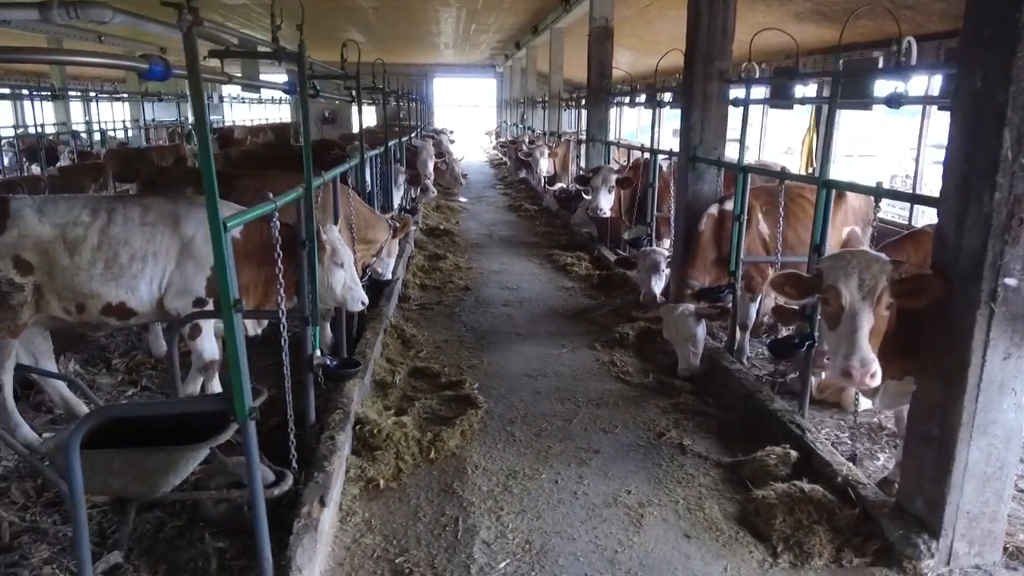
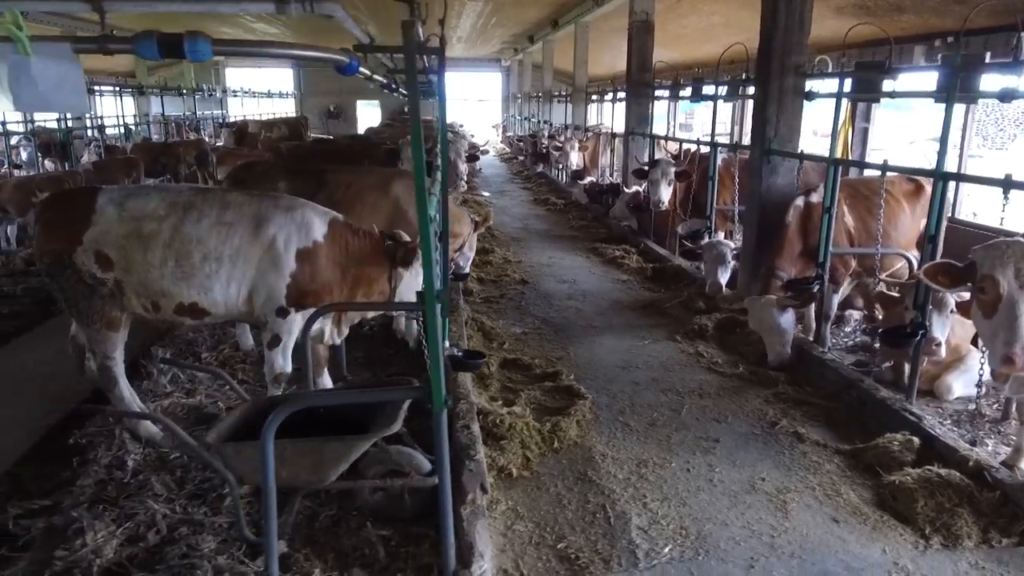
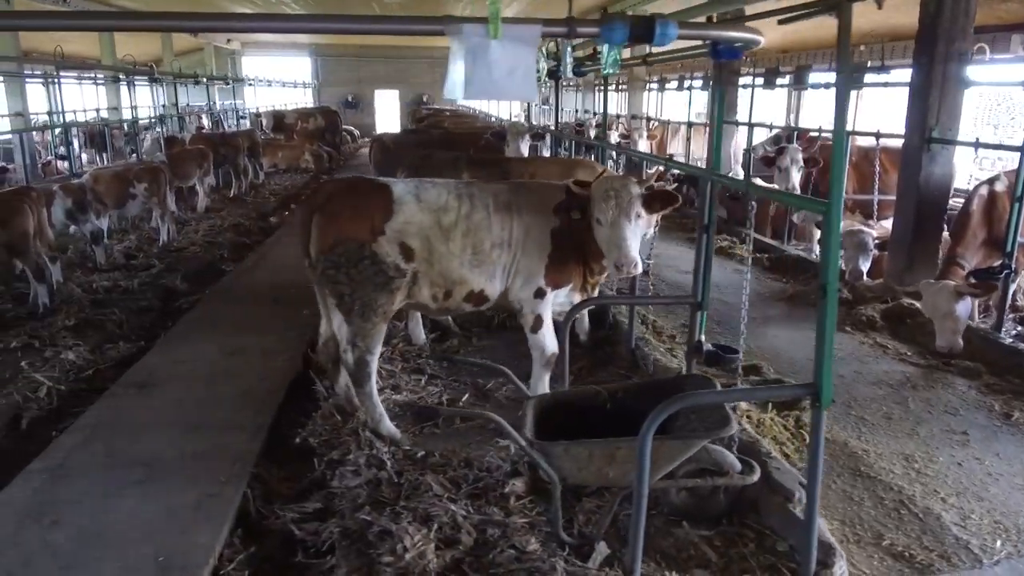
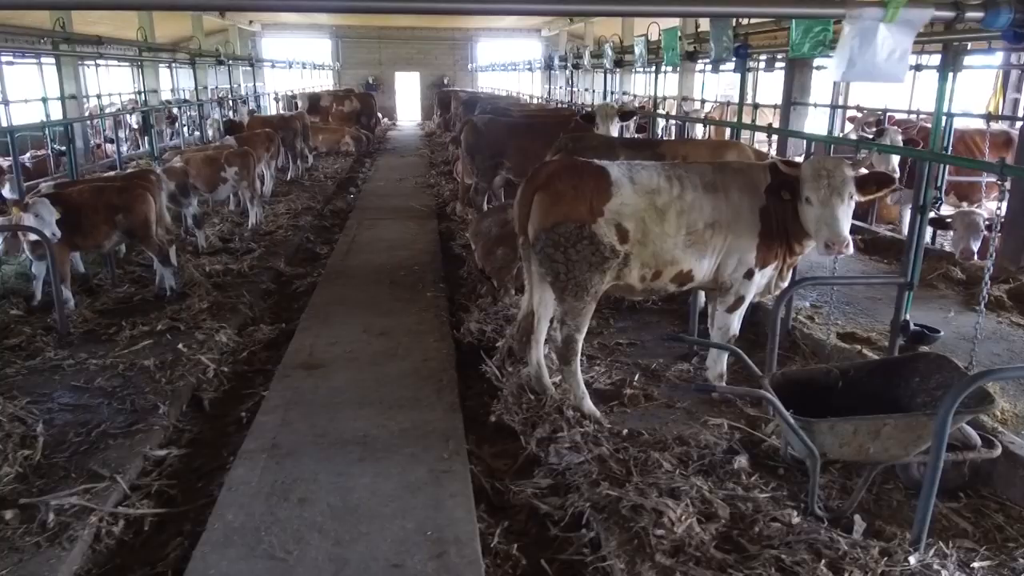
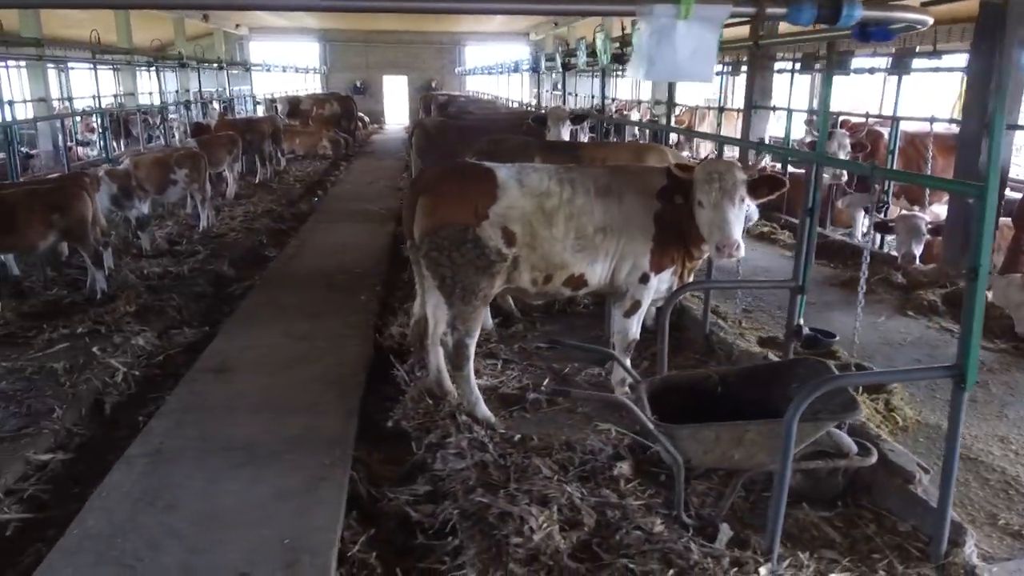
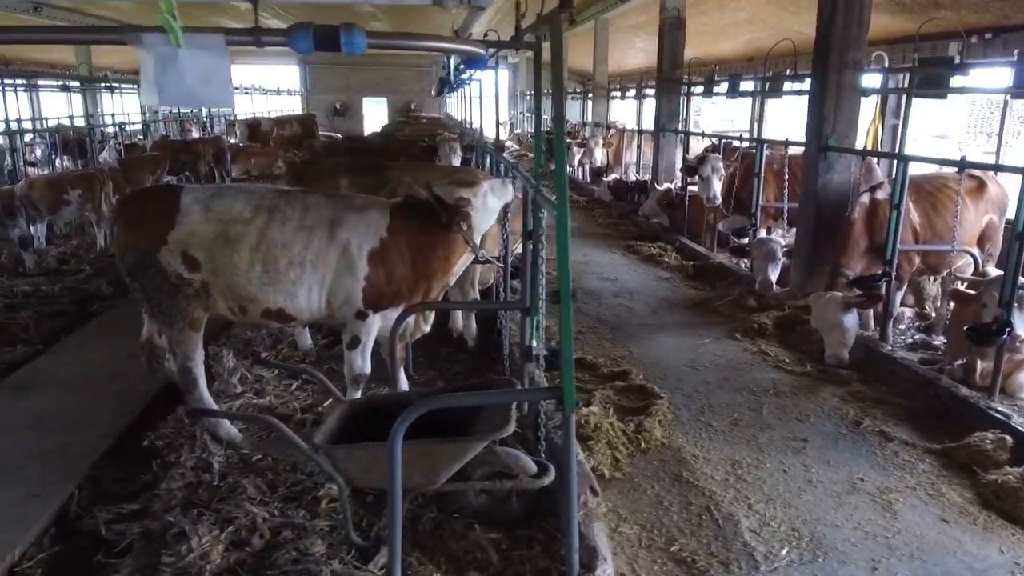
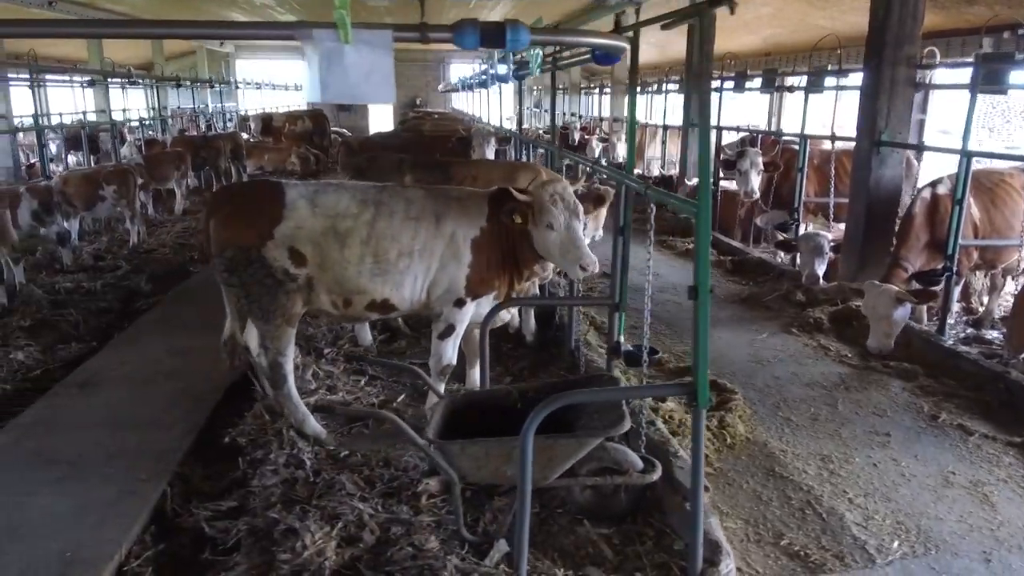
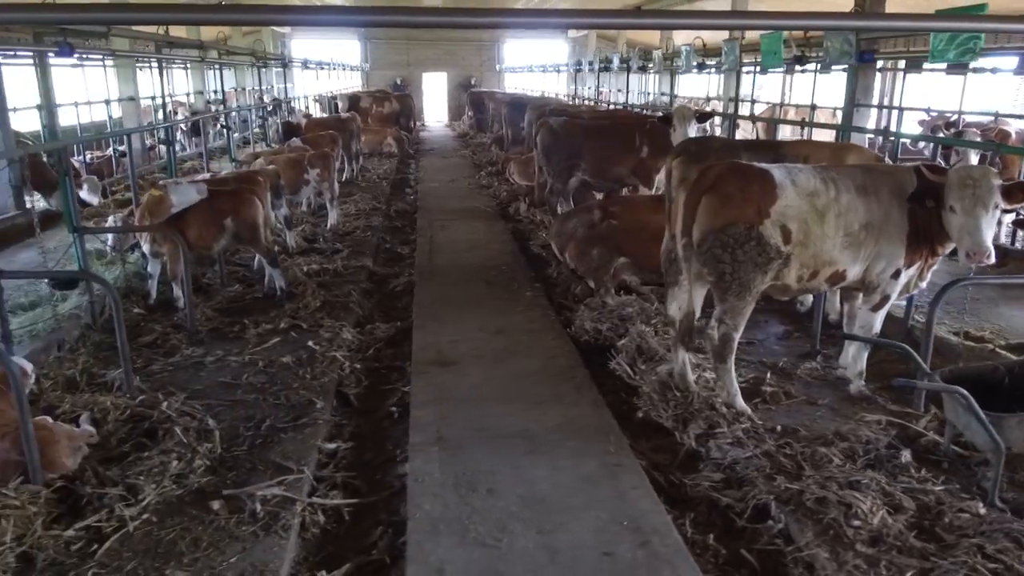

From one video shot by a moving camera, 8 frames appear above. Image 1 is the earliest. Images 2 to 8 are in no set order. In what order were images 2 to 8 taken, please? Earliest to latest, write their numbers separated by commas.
2, 6, 7, 3, 5, 4, 8
